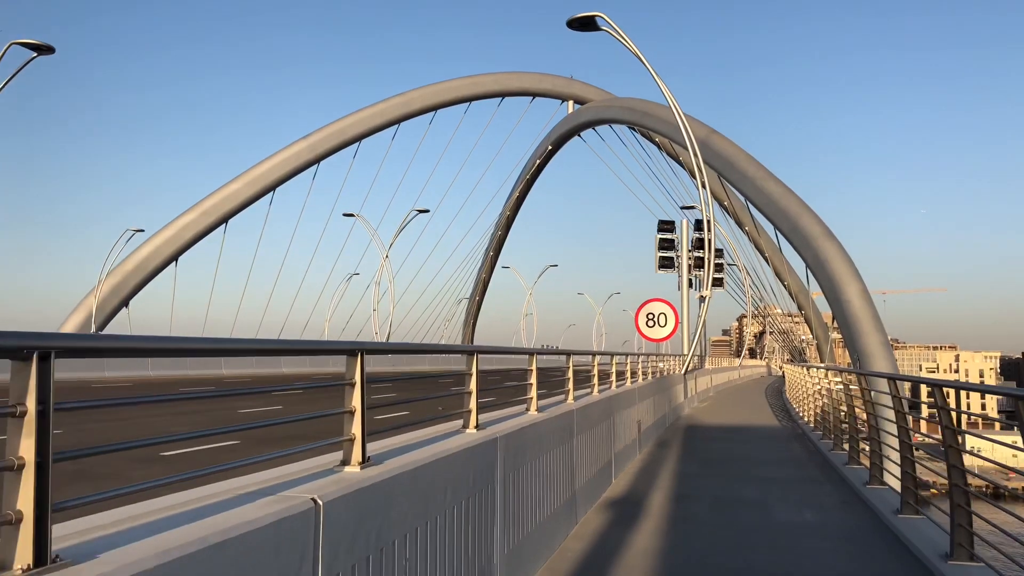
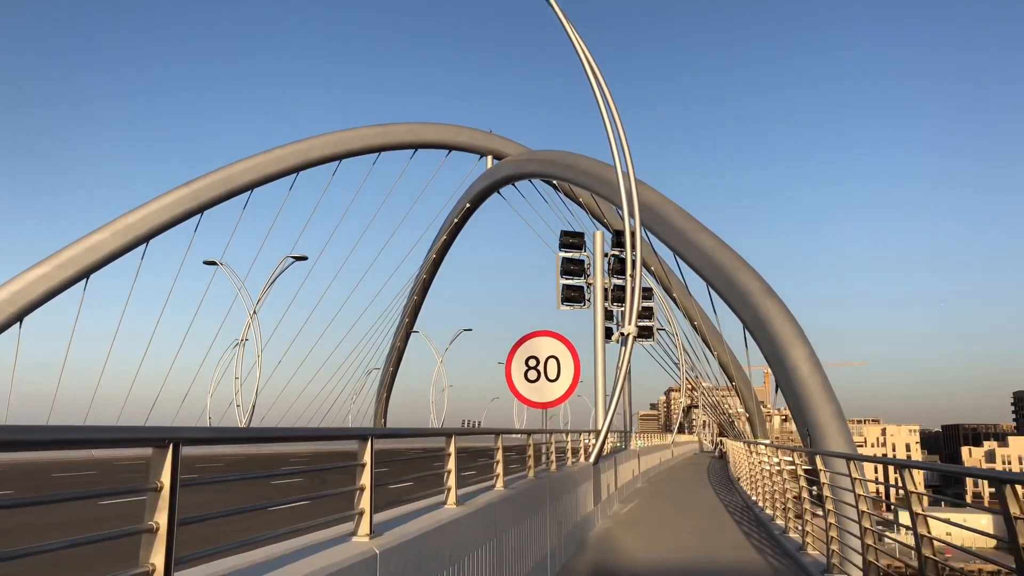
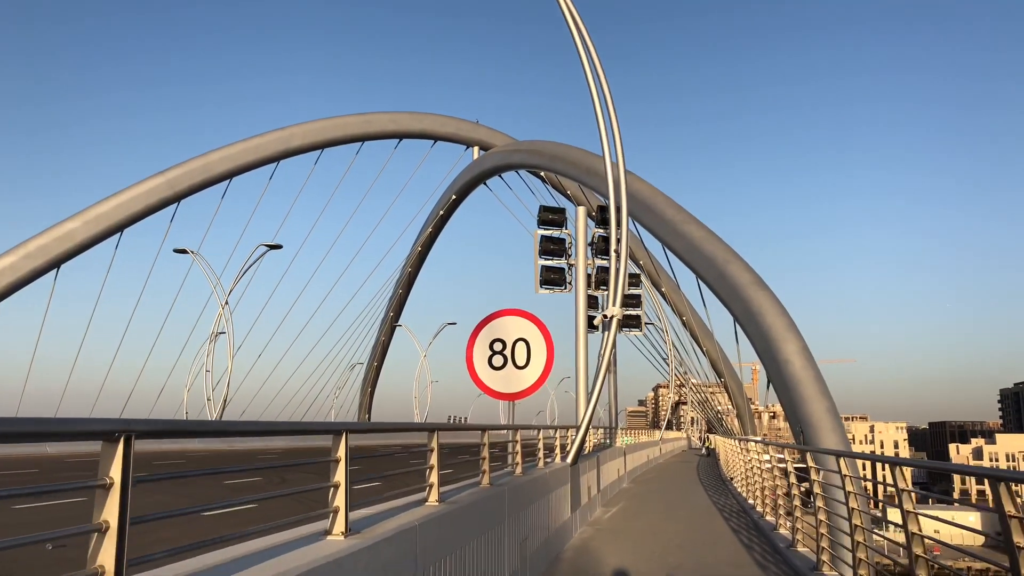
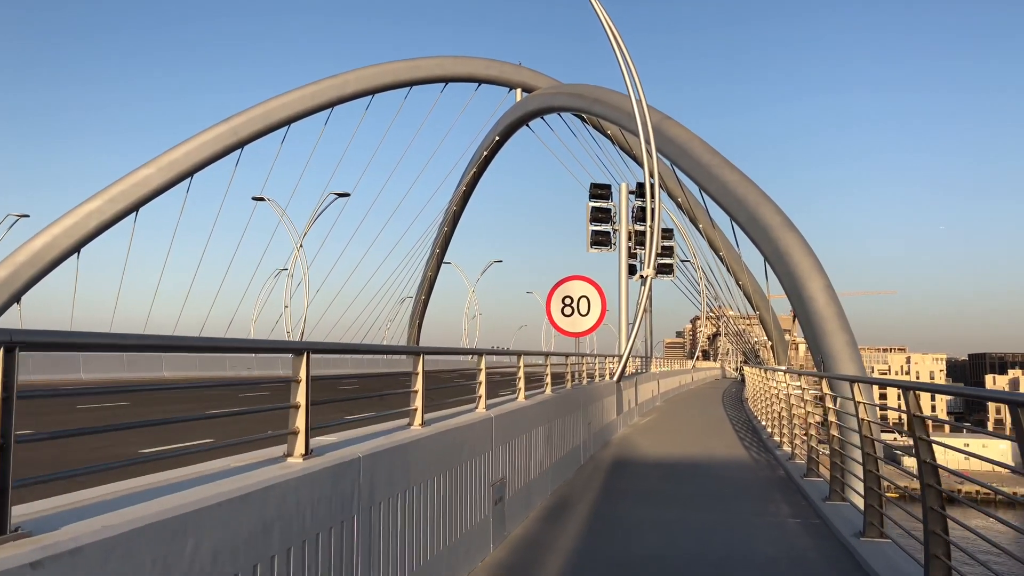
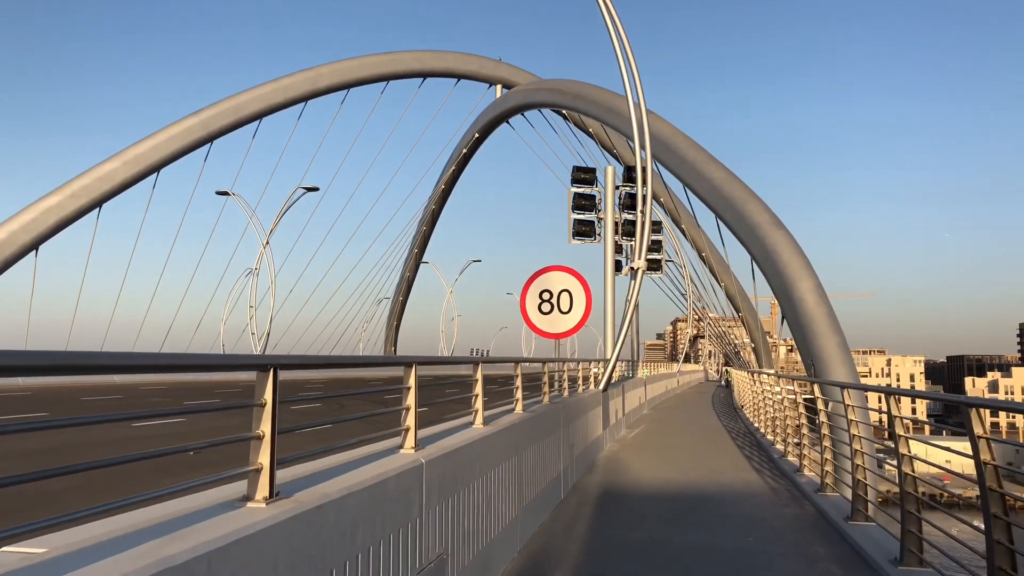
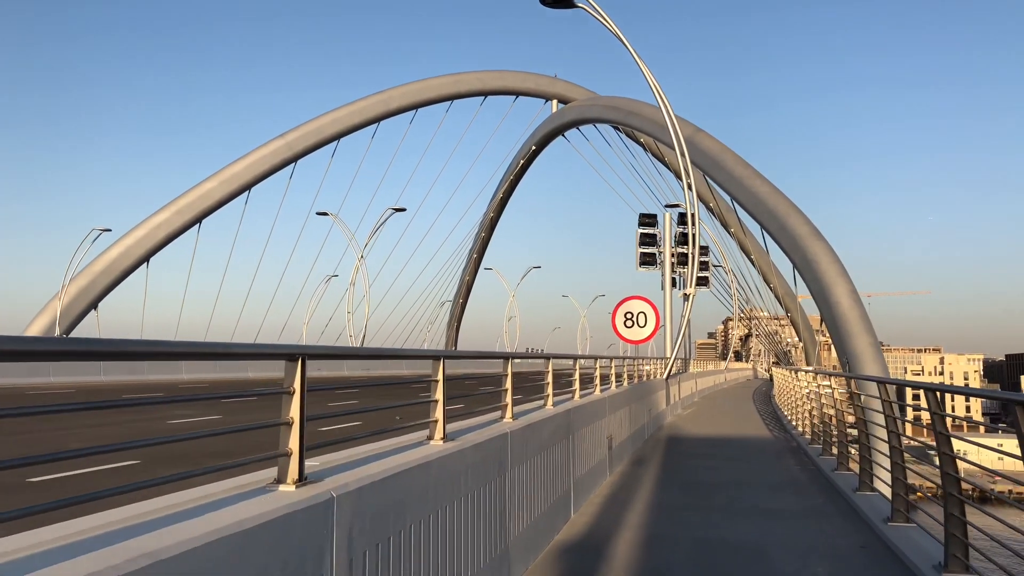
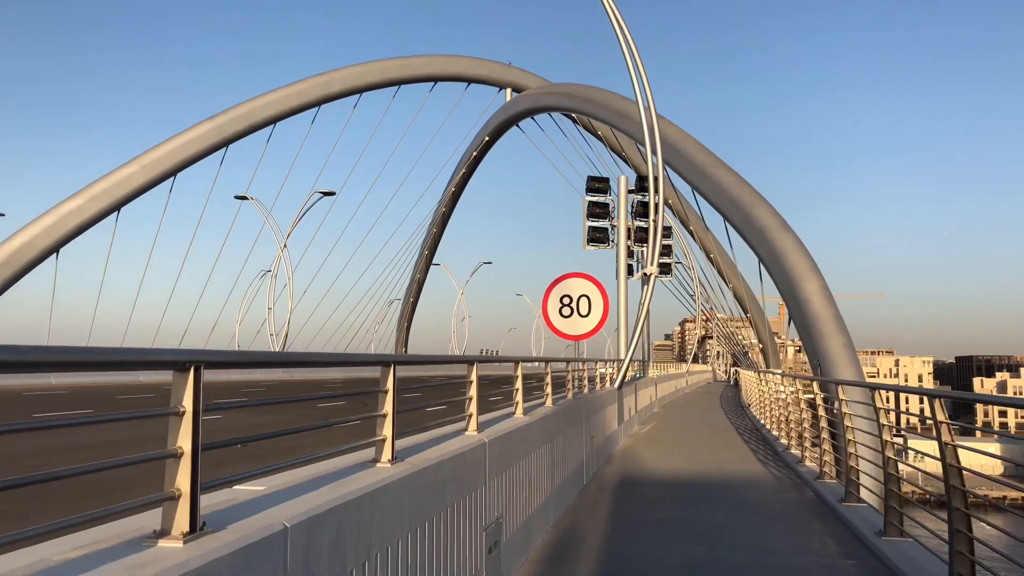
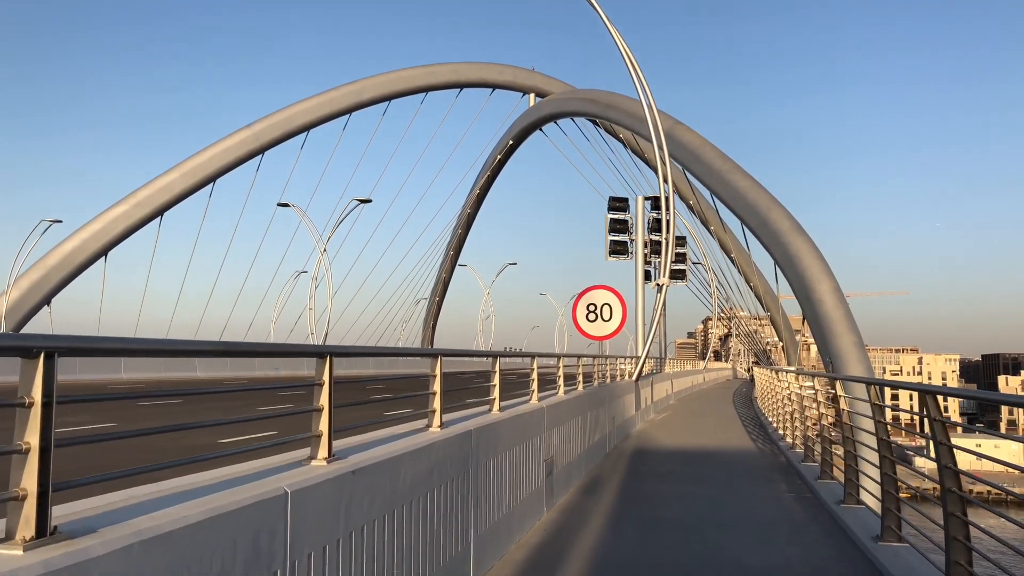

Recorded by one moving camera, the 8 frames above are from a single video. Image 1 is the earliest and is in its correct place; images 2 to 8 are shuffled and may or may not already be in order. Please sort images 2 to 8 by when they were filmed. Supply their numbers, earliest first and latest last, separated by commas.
6, 8, 4, 7, 5, 2, 3
